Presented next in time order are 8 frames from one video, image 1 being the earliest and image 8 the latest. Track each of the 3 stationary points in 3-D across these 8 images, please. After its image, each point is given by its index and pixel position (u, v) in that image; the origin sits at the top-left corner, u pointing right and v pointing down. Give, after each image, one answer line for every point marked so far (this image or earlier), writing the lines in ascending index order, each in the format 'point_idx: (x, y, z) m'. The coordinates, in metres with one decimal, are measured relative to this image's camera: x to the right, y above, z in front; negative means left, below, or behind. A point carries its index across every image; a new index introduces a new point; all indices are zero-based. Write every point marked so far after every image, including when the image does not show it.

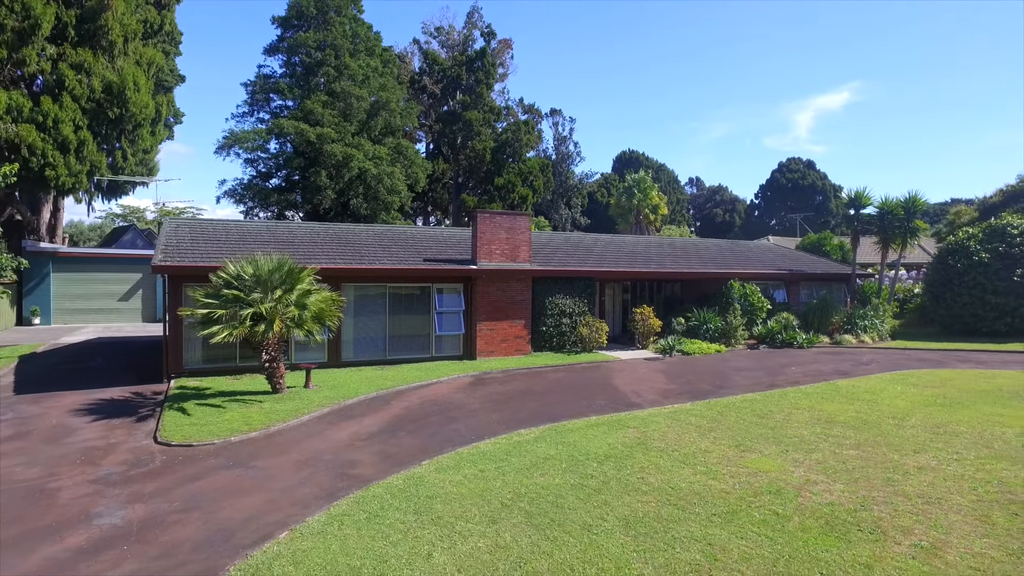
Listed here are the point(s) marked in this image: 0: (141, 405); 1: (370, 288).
0: (-6.4, -1.9, +11.5) m
1: (-3.2, 0.0, +15.2) m
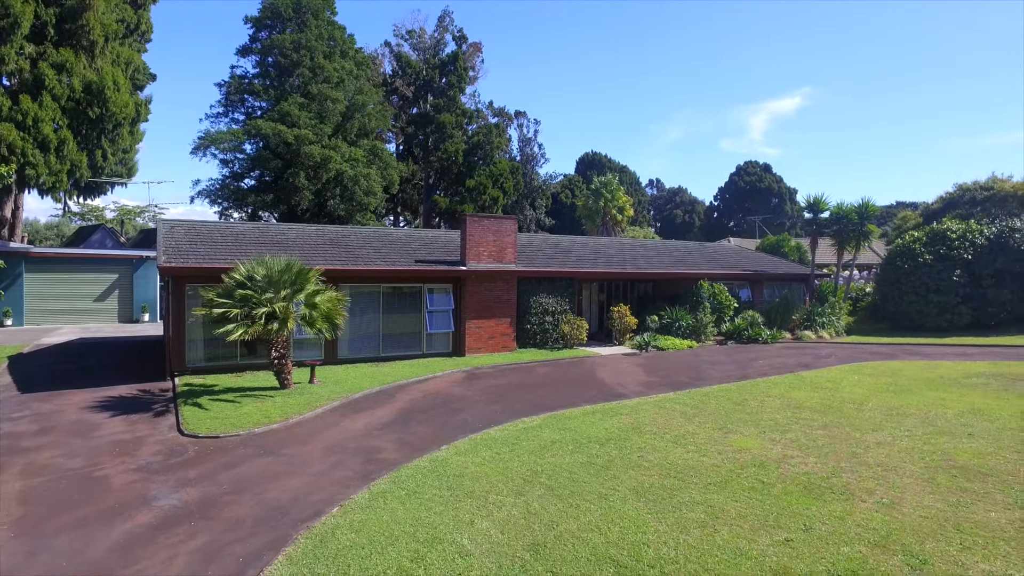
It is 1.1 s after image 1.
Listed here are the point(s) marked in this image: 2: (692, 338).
0: (-6.4, -2.0, +12.0) m
1: (-3.5, 0.0, +15.9) m
2: (+5.4, -1.5, +19.8) m
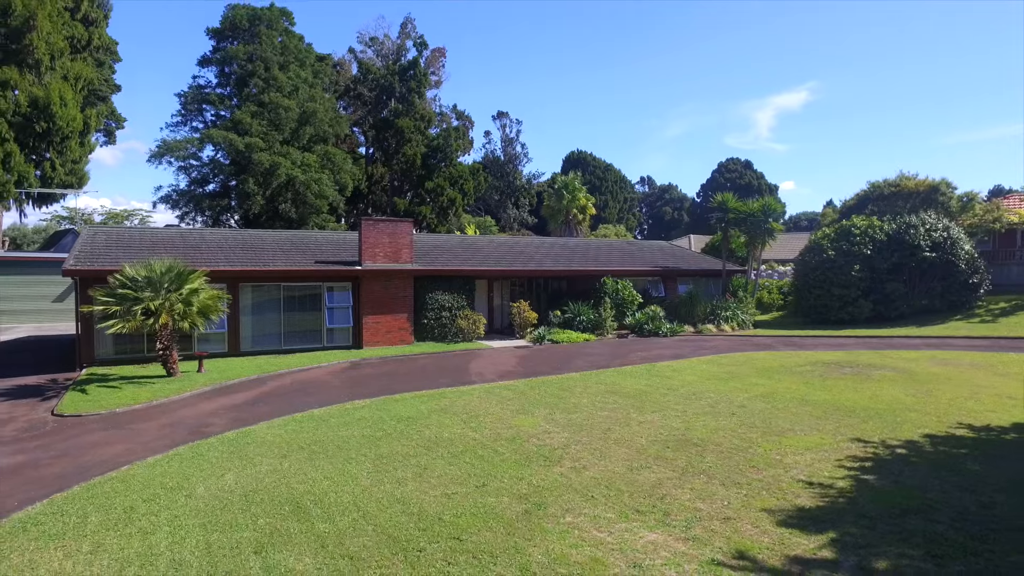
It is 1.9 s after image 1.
0: (-9.3, -2.0, +13.5) m
1: (-6.4, 0.0, +17.3) m
2: (+2.6, -1.4, +21.1) m
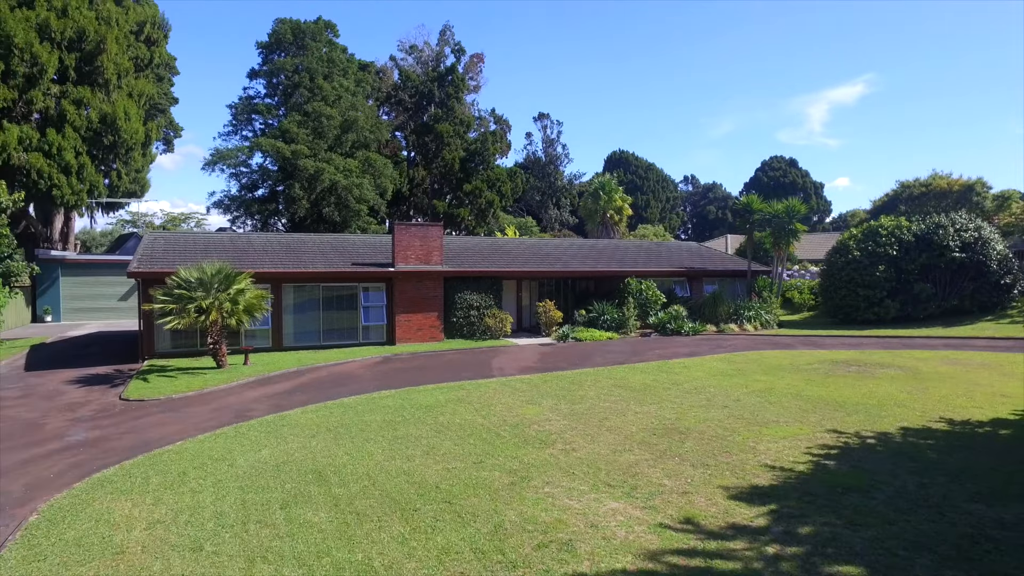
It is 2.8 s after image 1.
0: (-9.0, -2.0, +15.2) m
1: (-5.8, 0.0, +18.8) m
2: (+3.4, -1.4, +22.0) m
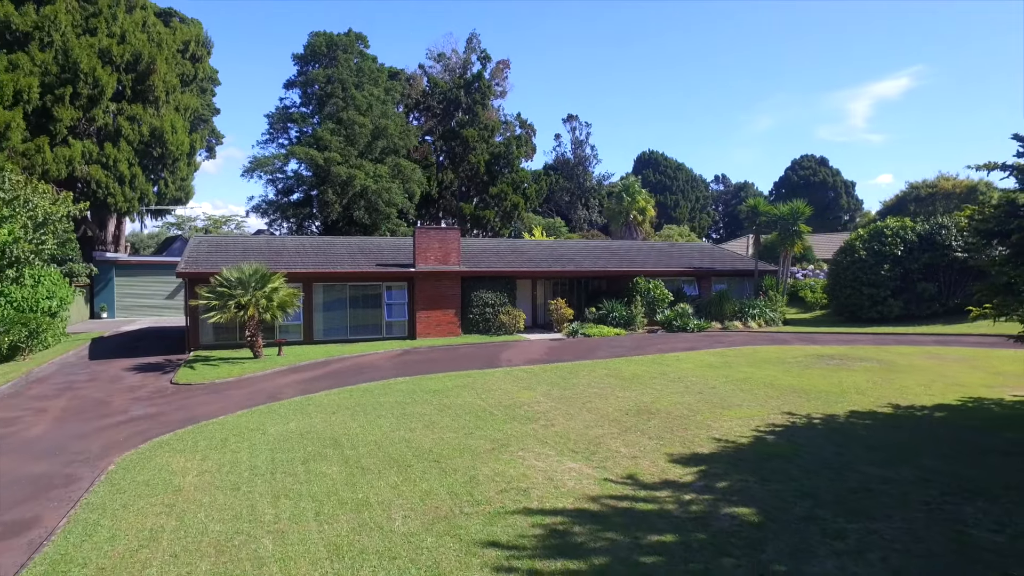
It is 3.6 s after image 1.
0: (-8.8, -1.9, +17.1) m
1: (-5.5, +0.1, +20.5) m
2: (+3.9, -1.3, +23.3) m
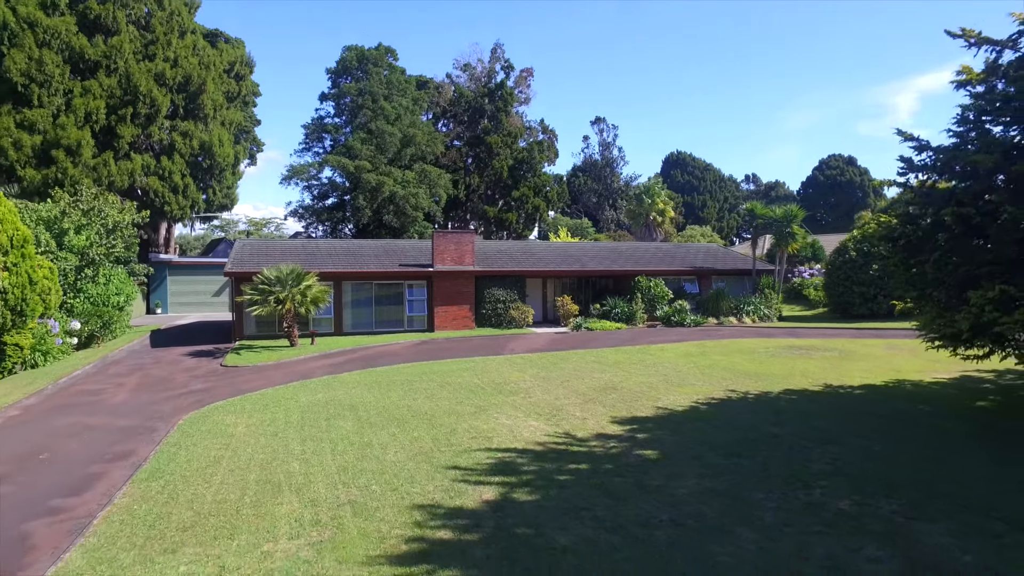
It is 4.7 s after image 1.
0: (-8.8, -1.9, +19.8) m
1: (-5.2, +0.1, +23.1) m
2: (+4.3, -1.3, +25.3) m
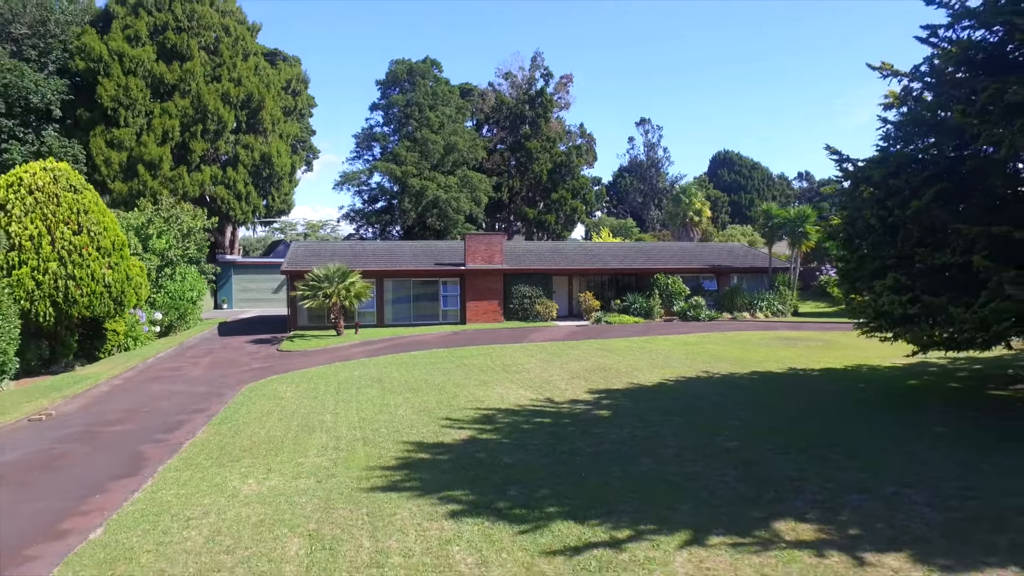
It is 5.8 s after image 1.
0: (-8.1, -1.7, +22.8) m
1: (-4.3, +0.3, +25.8) m
2: (+5.3, -1.2, +27.2) m
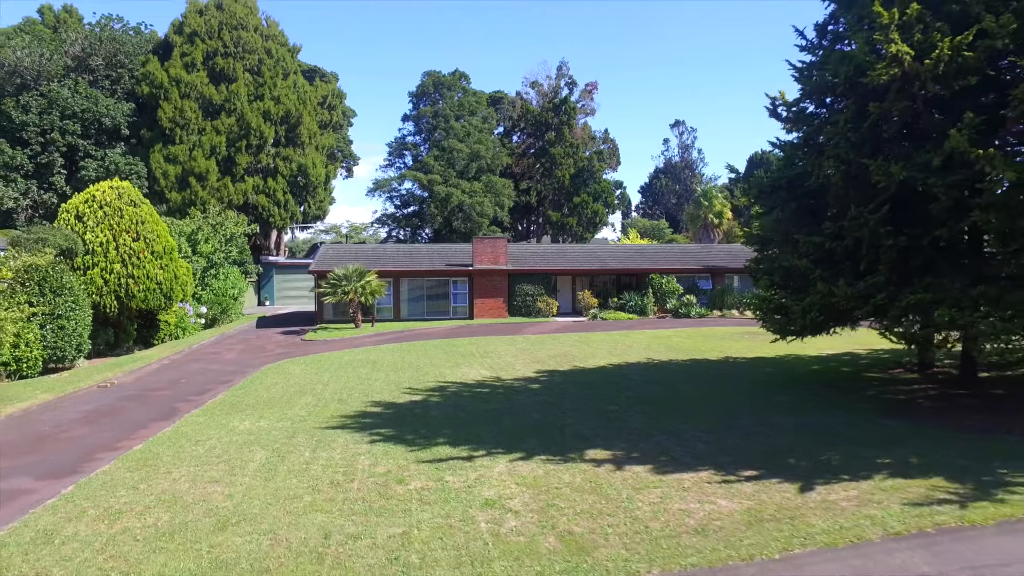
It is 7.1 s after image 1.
0: (-8.2, -1.7, +26.2) m
1: (-4.2, +0.3, +28.8) m
2: (+5.5, -1.1, +29.6) m
